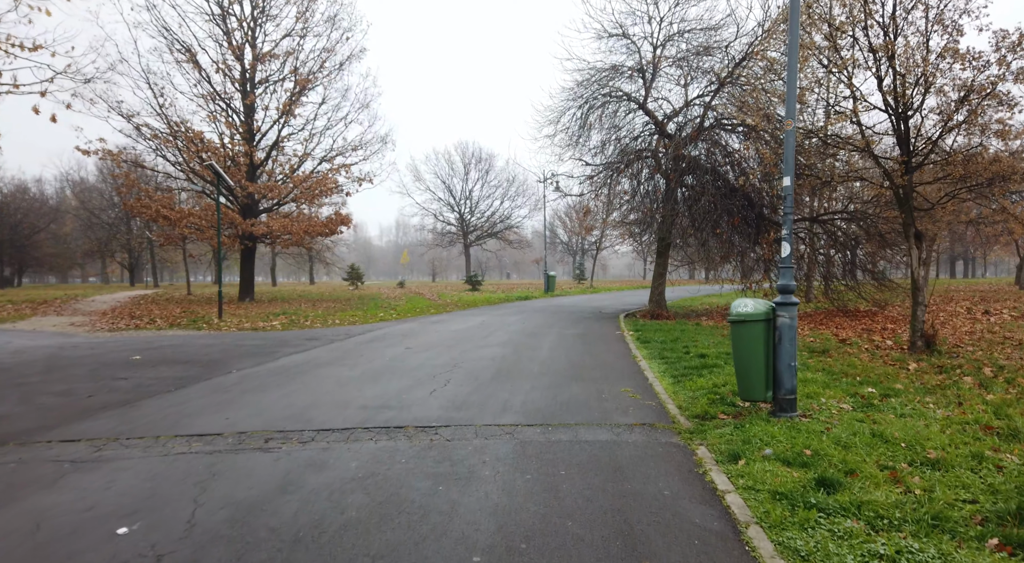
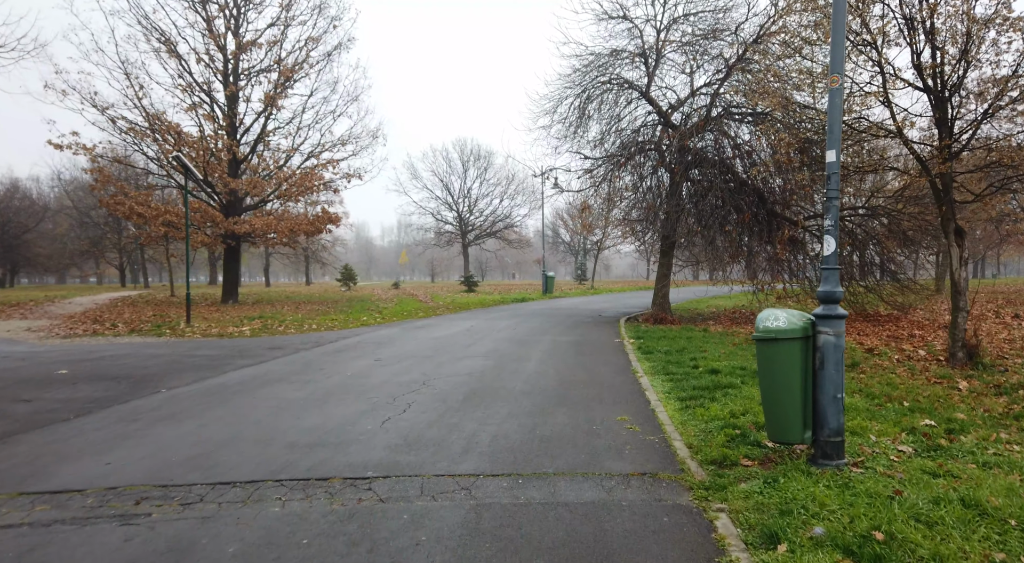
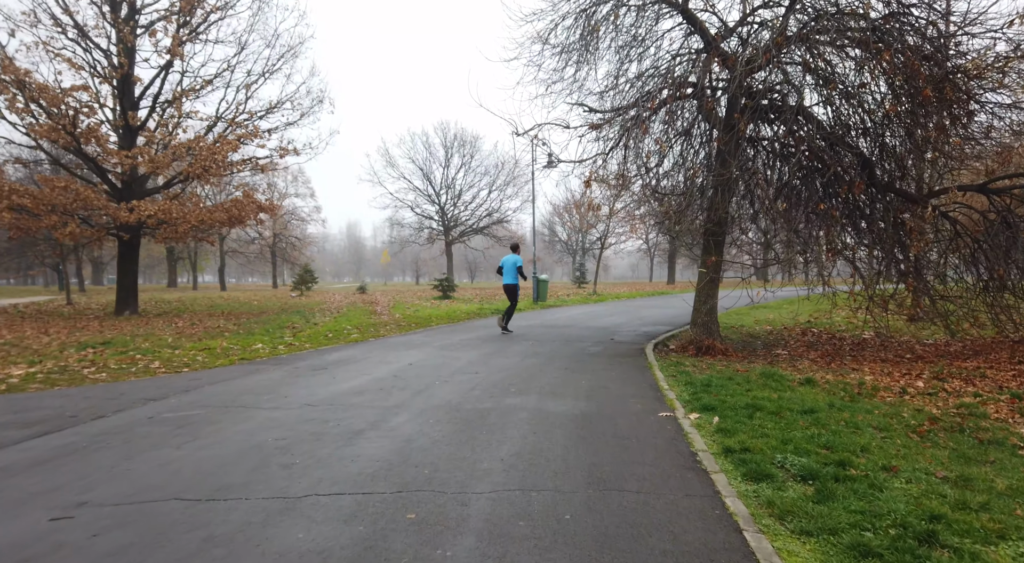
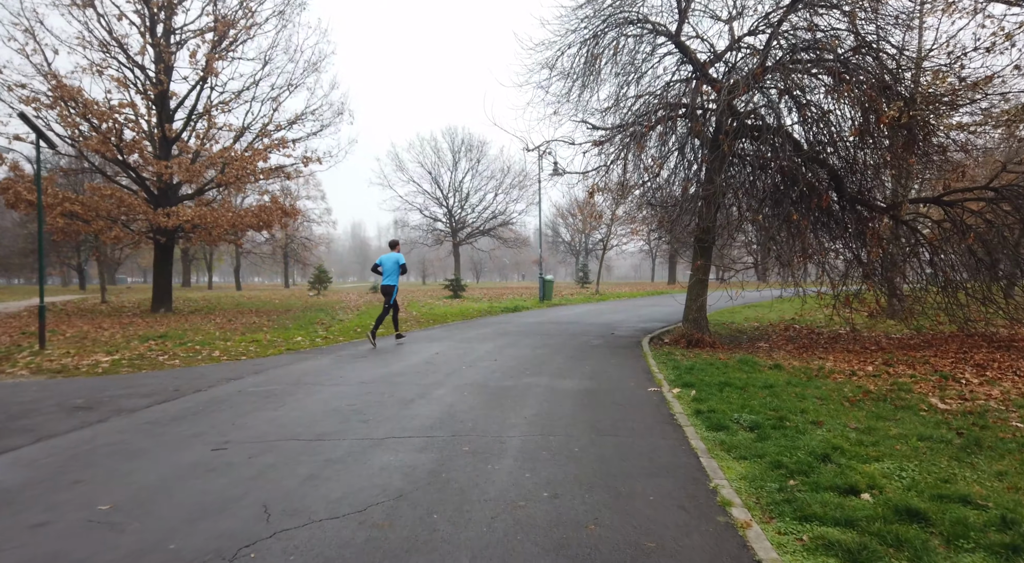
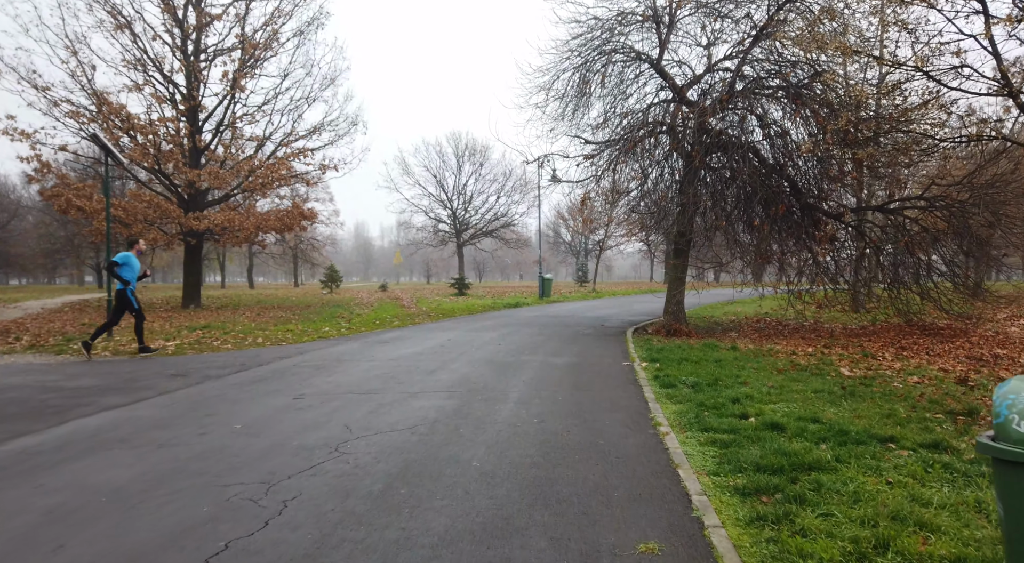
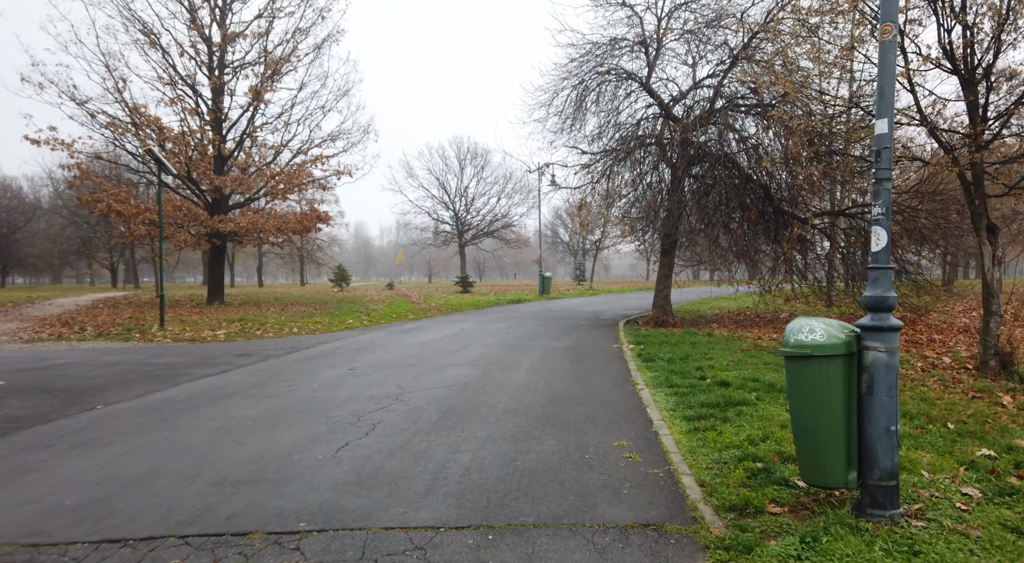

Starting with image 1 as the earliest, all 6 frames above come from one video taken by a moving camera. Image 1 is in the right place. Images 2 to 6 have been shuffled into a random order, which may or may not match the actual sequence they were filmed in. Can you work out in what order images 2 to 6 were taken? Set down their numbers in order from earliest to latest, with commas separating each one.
2, 6, 5, 4, 3
